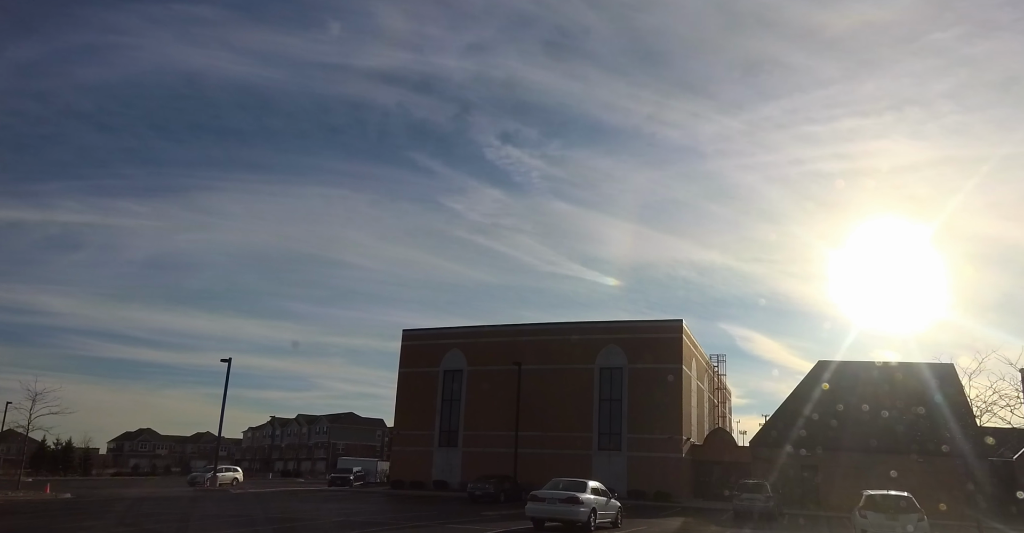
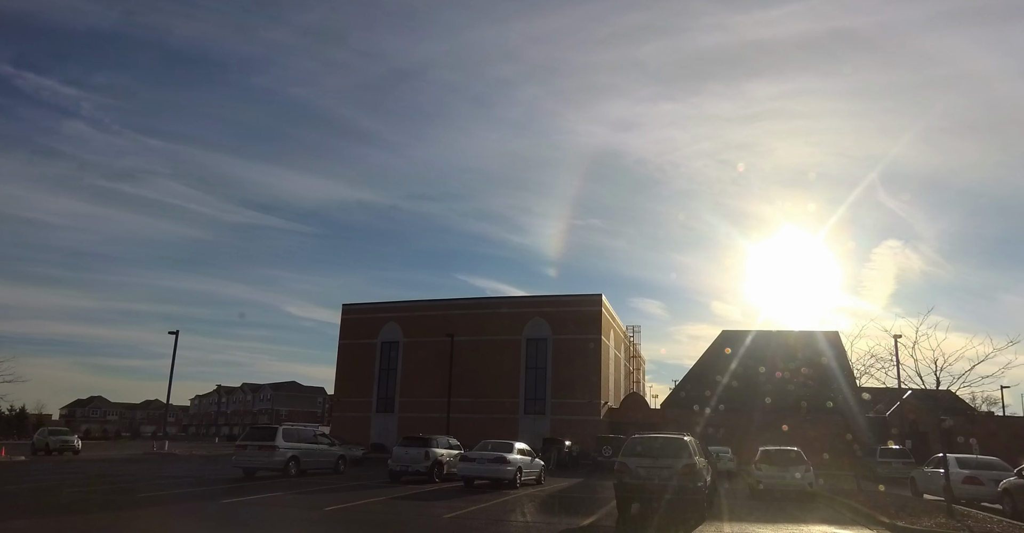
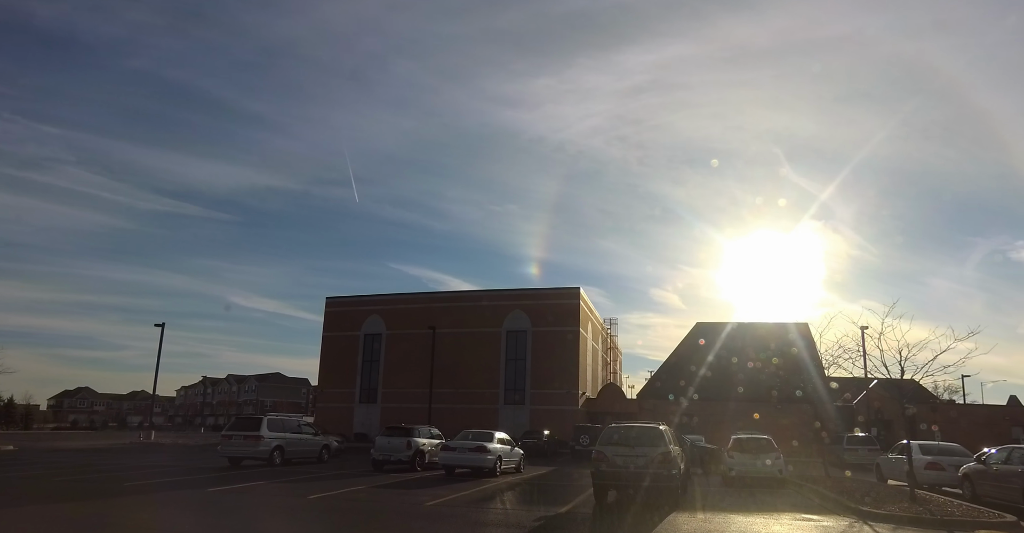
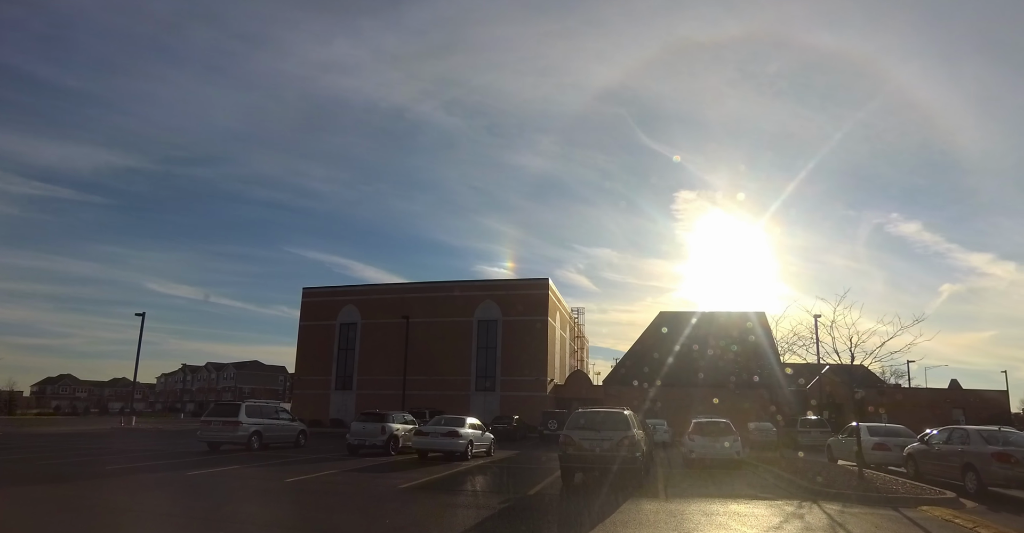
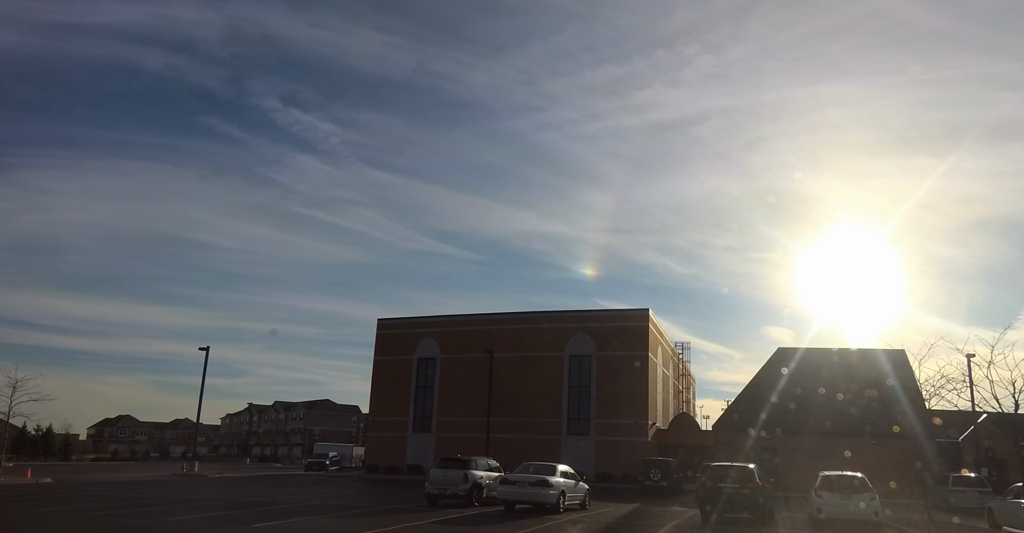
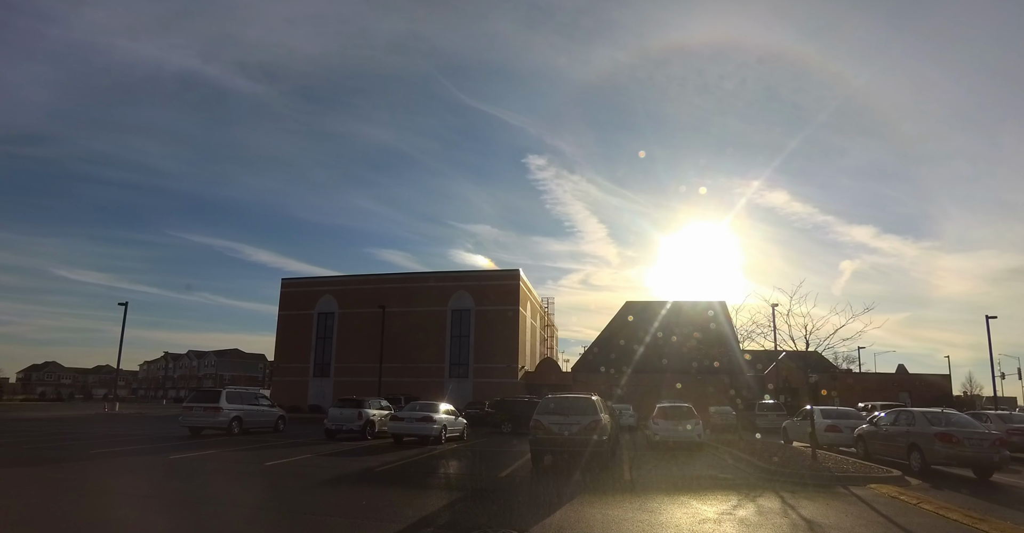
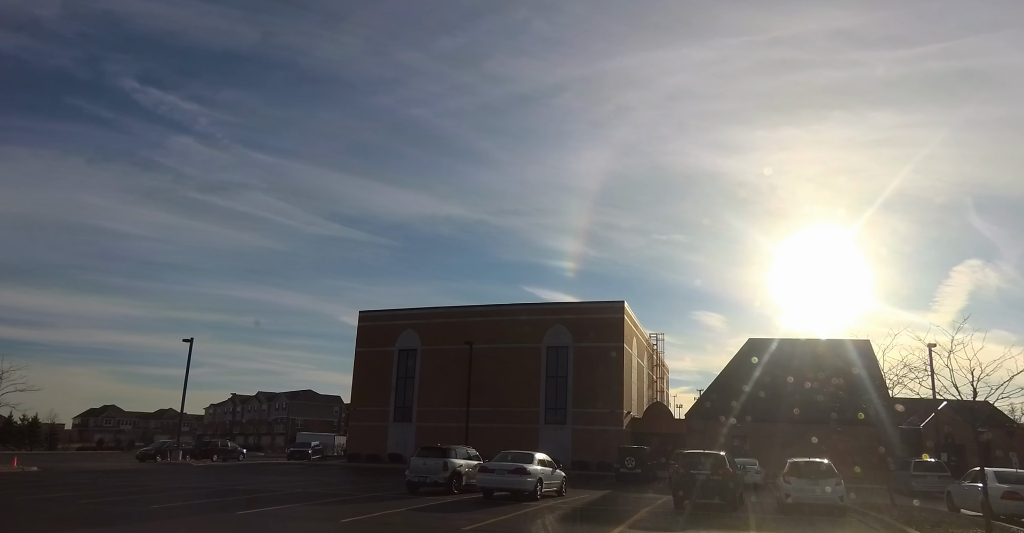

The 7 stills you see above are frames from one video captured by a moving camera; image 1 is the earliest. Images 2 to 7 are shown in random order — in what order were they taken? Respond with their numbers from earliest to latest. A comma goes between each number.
5, 7, 2, 3, 4, 6
